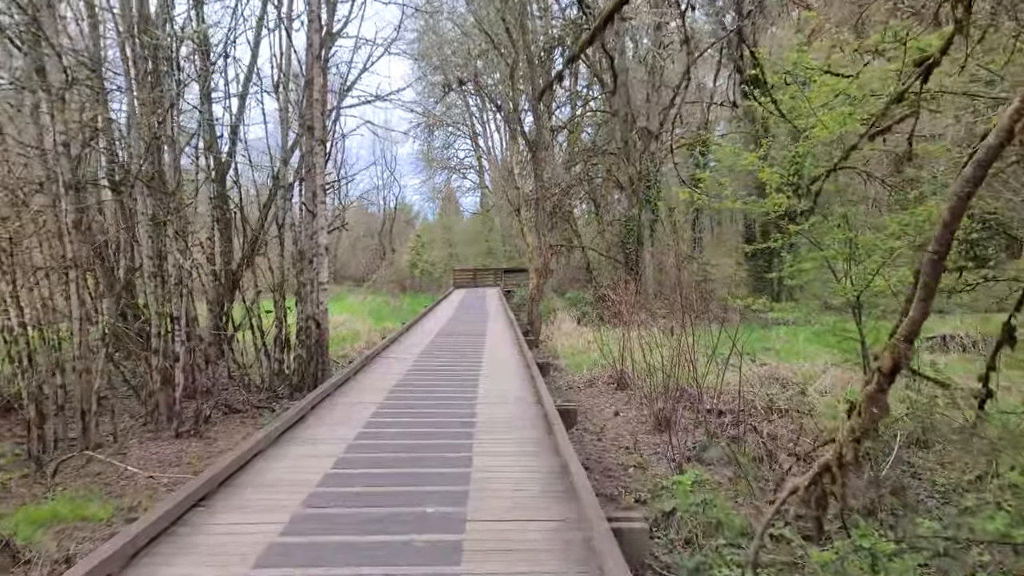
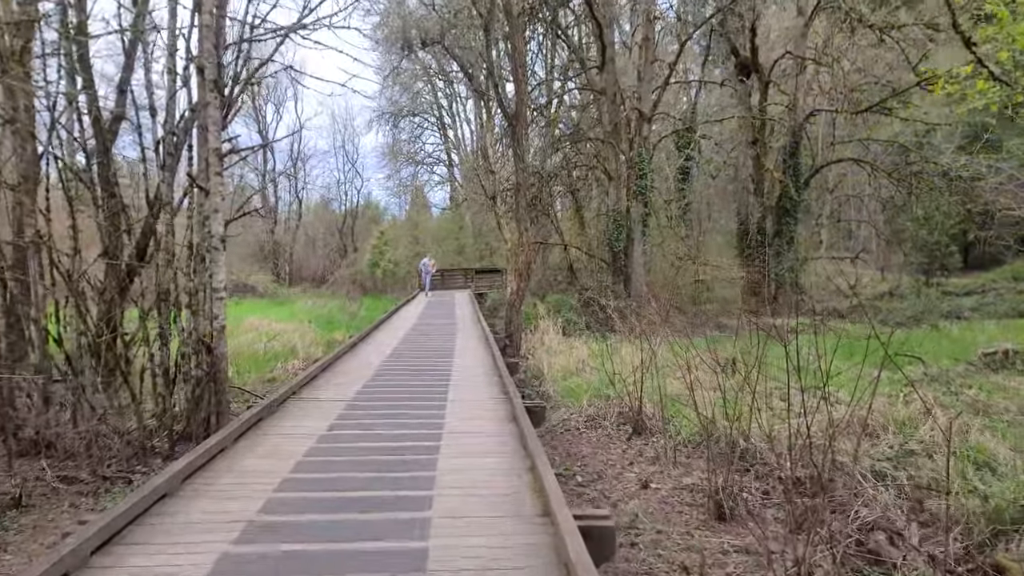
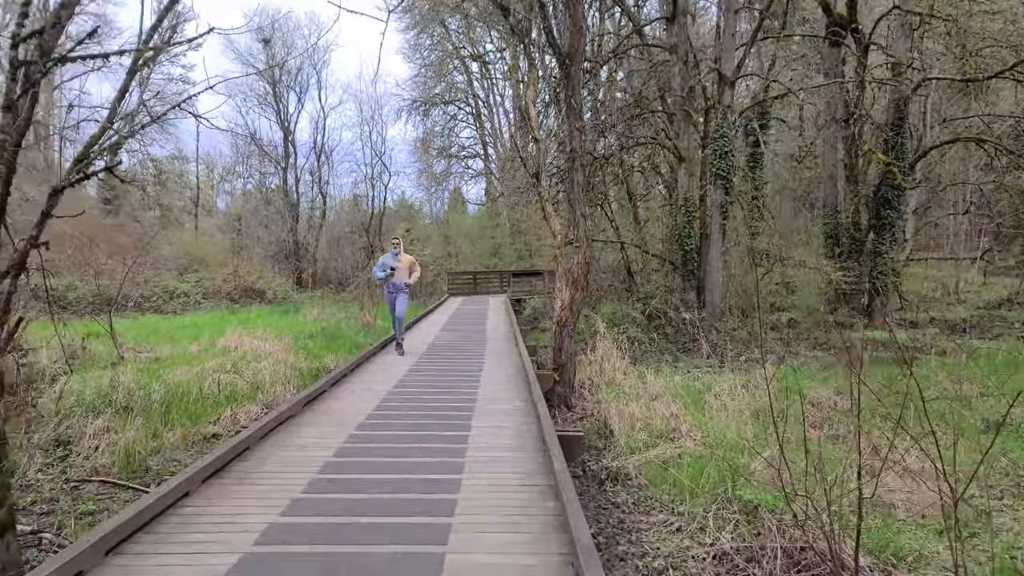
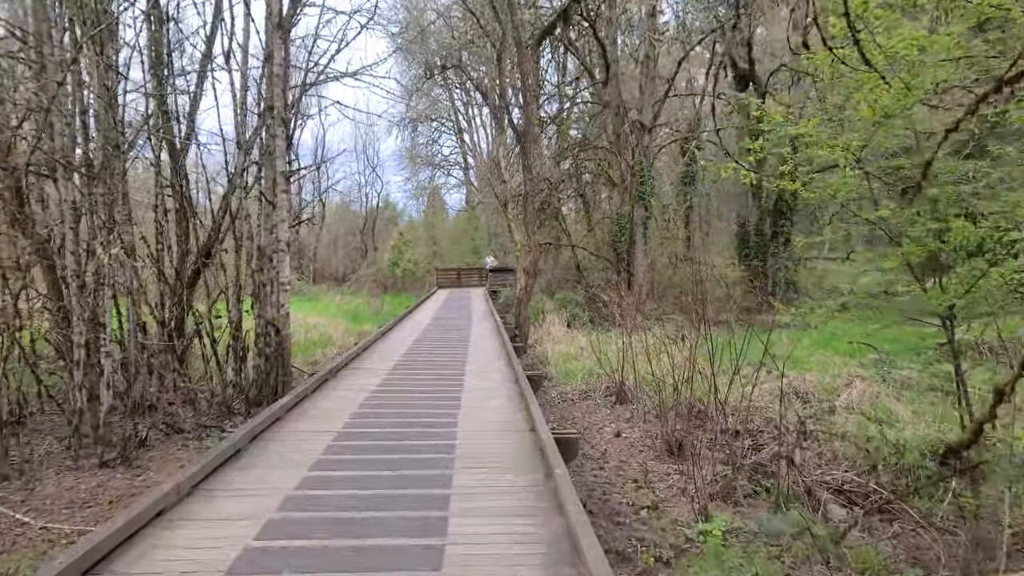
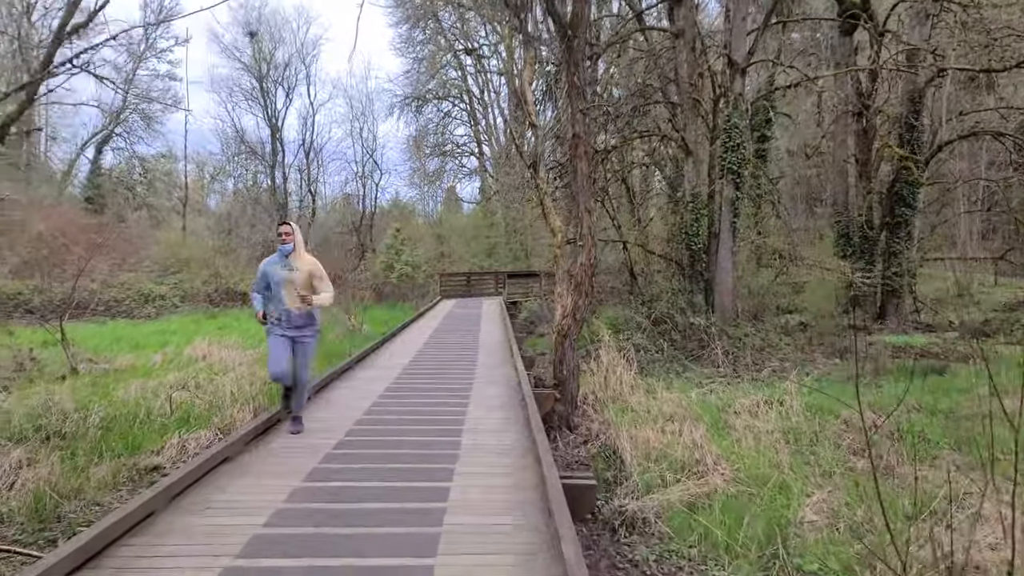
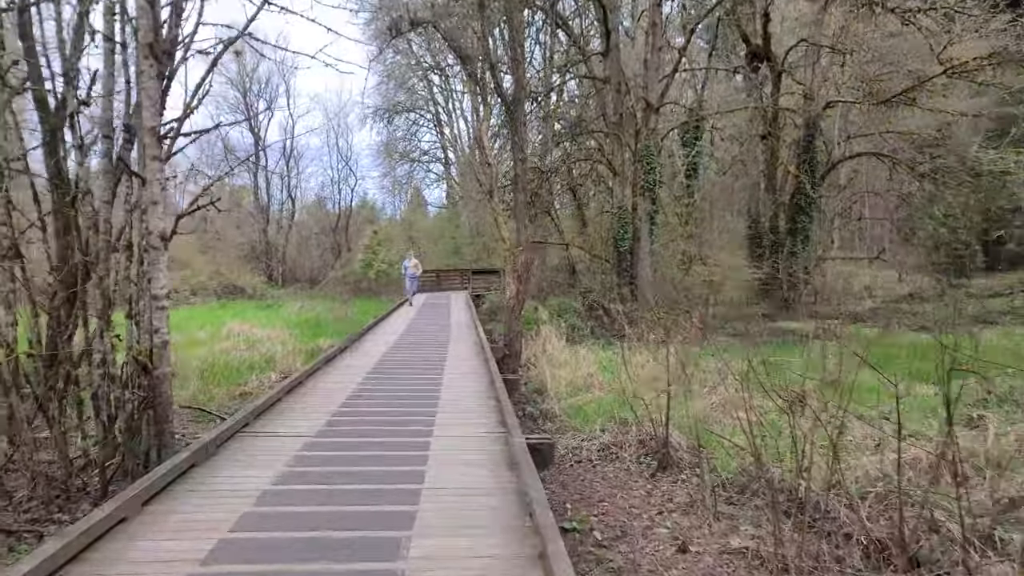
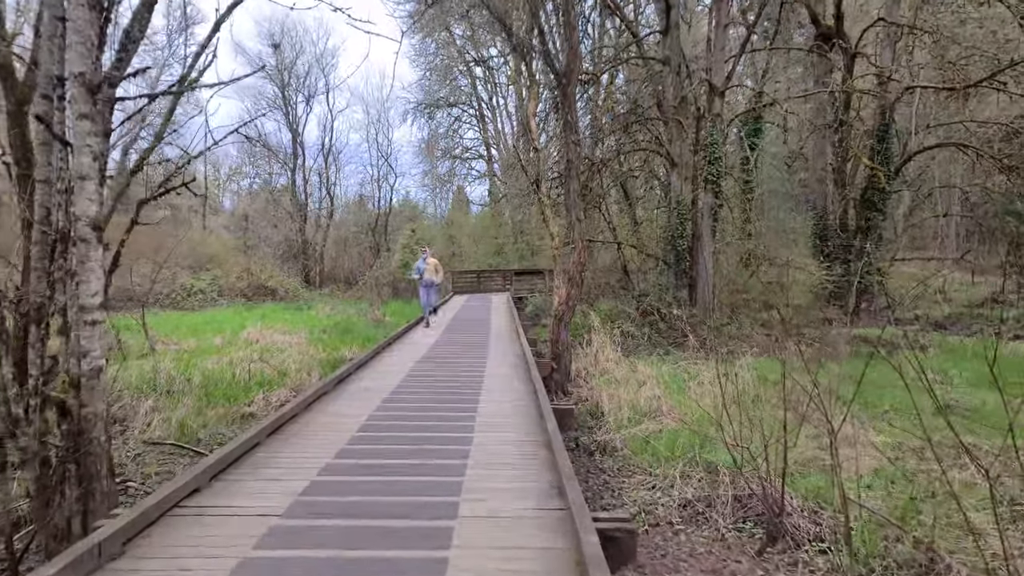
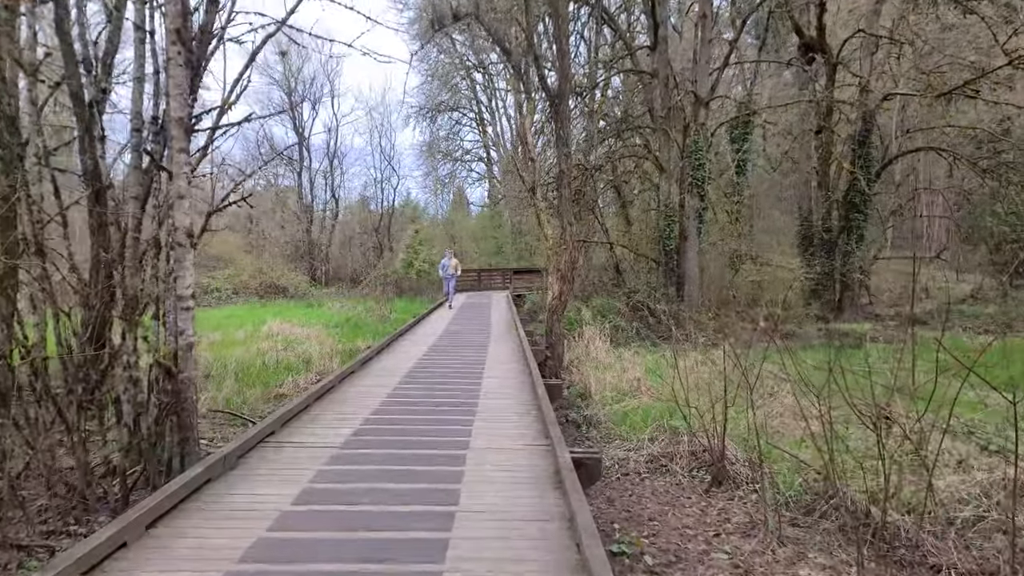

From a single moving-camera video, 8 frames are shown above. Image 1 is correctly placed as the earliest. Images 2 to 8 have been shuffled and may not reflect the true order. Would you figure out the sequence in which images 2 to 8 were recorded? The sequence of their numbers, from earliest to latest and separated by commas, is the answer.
4, 2, 6, 8, 7, 3, 5
